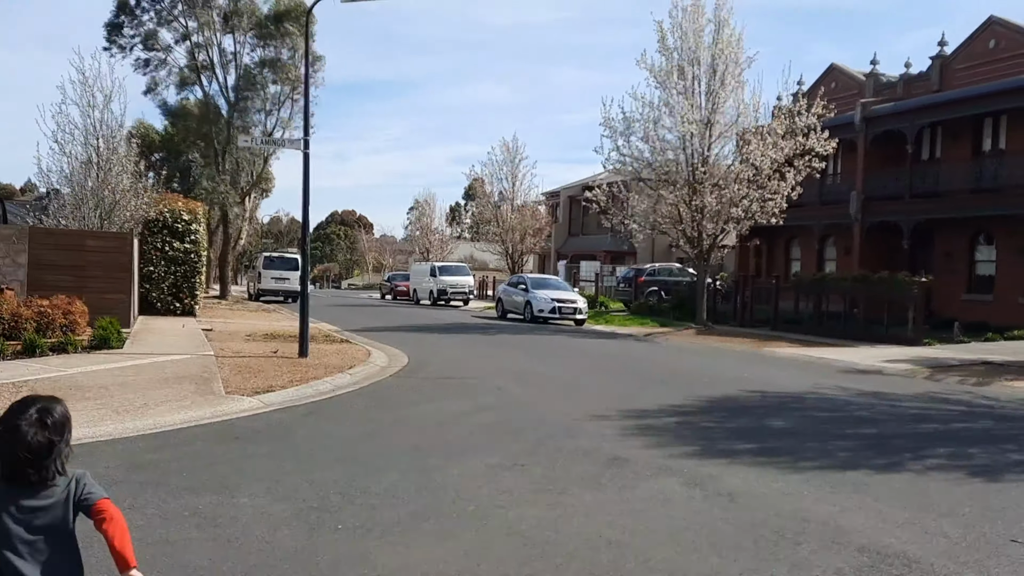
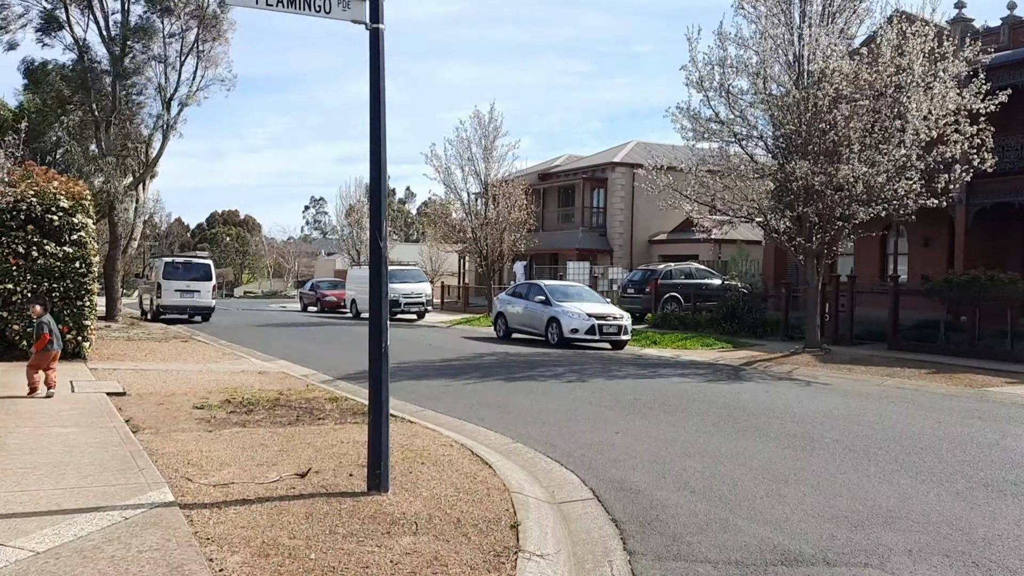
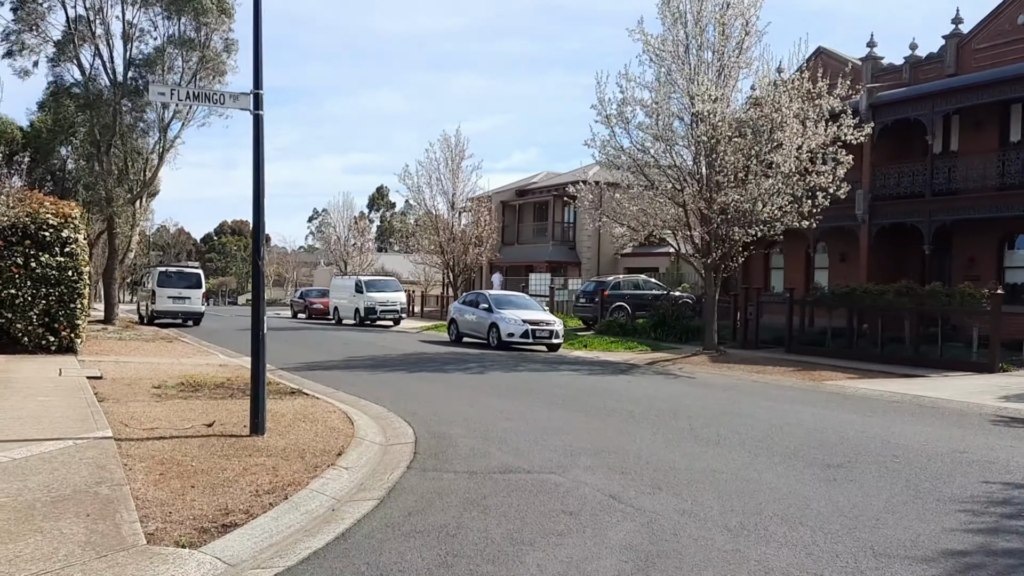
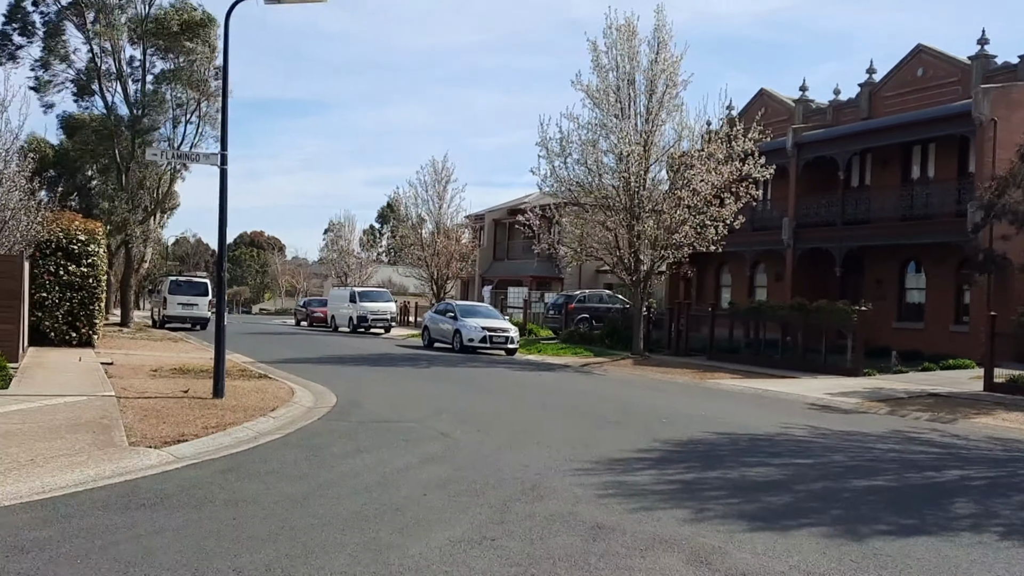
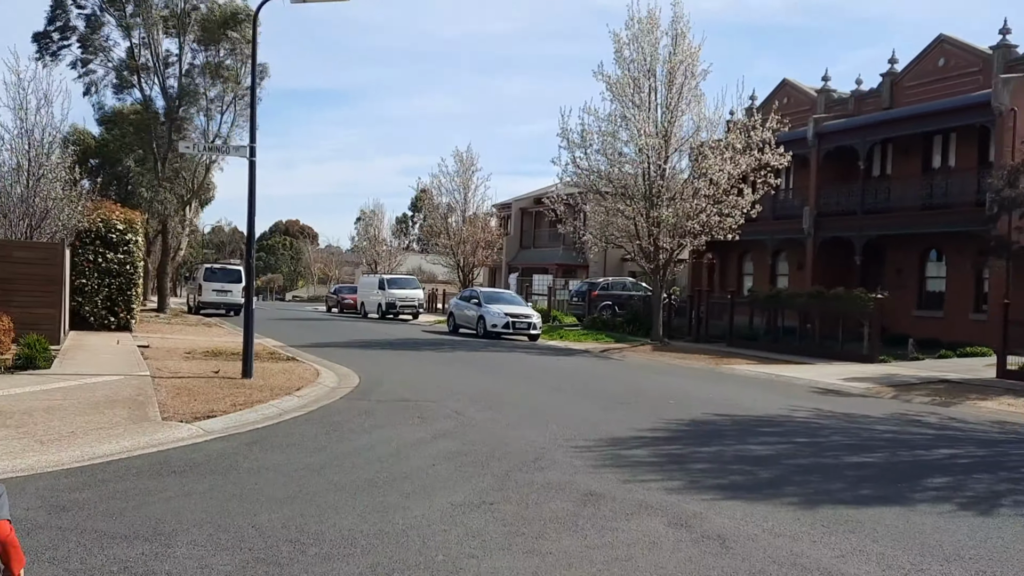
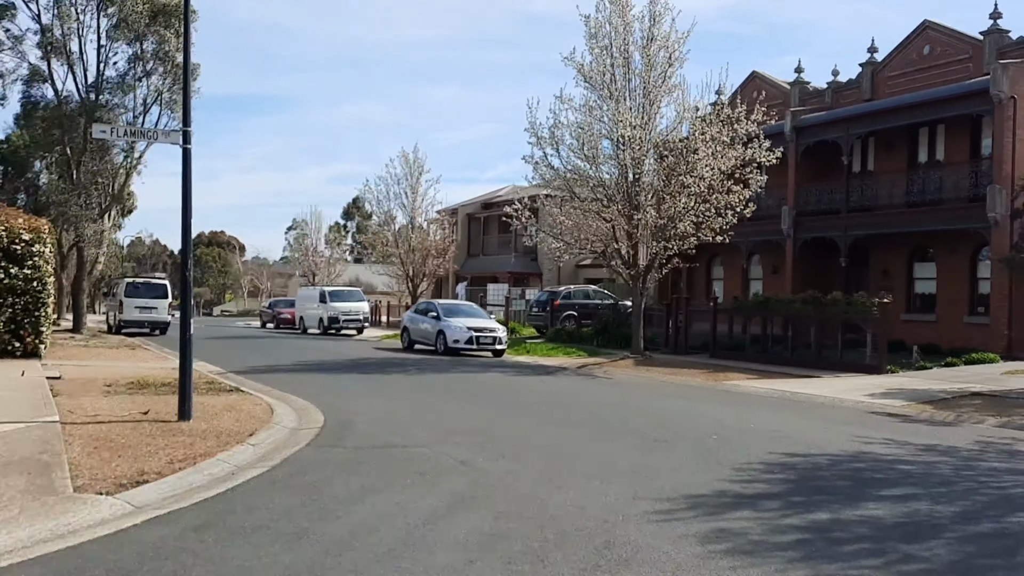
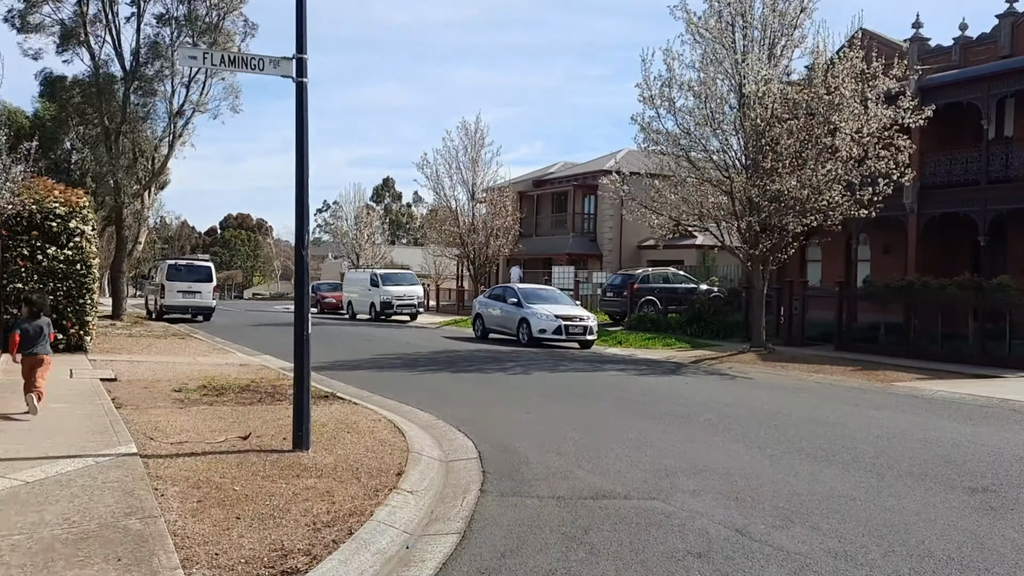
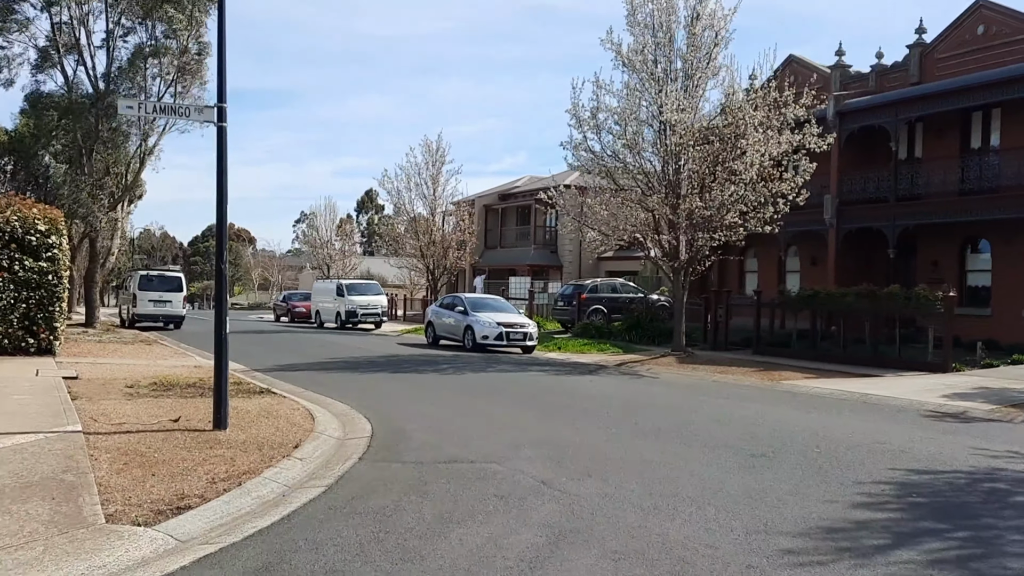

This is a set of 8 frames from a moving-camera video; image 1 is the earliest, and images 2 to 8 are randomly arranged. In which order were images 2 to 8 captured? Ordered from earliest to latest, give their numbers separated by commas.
5, 4, 6, 8, 3, 7, 2
